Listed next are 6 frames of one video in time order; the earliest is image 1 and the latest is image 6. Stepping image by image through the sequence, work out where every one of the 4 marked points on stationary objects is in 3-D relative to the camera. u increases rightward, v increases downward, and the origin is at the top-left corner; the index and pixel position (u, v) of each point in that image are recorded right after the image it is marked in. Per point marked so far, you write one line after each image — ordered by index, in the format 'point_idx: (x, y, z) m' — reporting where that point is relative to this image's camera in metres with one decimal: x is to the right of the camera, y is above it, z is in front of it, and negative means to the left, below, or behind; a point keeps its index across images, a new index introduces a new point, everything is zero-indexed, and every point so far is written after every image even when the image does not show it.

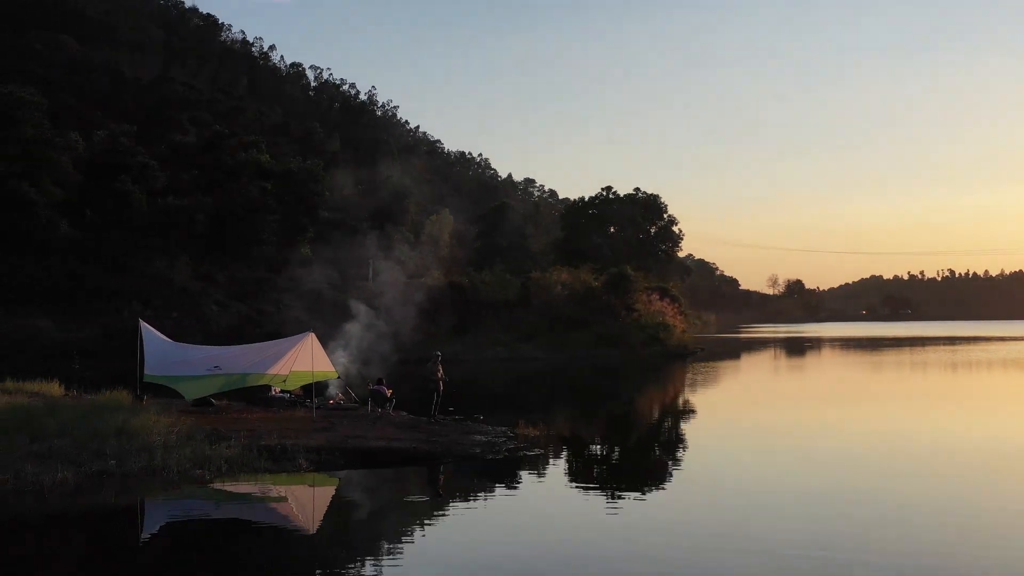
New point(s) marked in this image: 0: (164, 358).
0: (-4.8, -1.0, +16.8) m
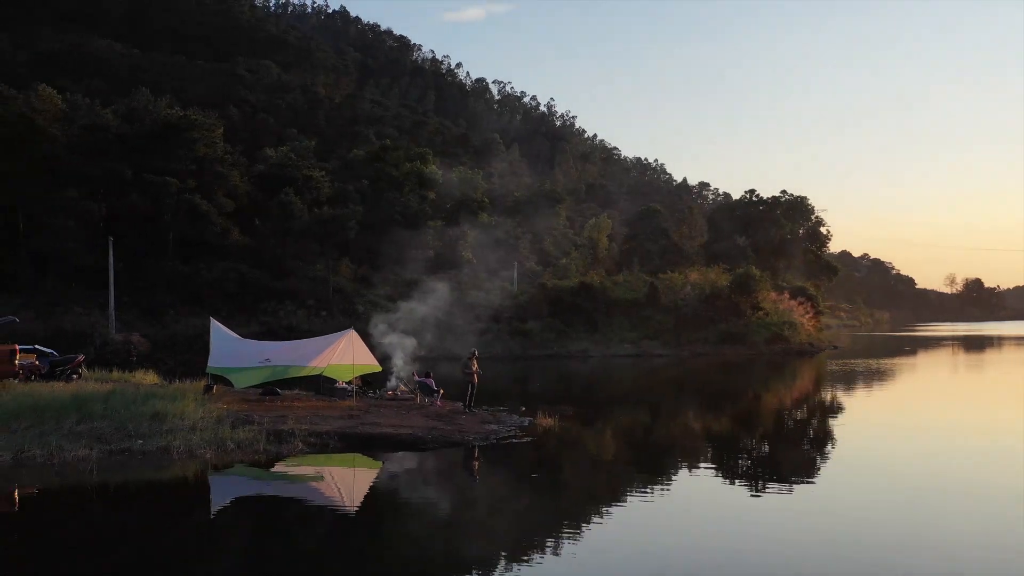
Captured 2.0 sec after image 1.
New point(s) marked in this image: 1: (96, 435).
0: (-4.7, -1.1, +20.1) m
1: (-5.7, -2.0, +16.4) m
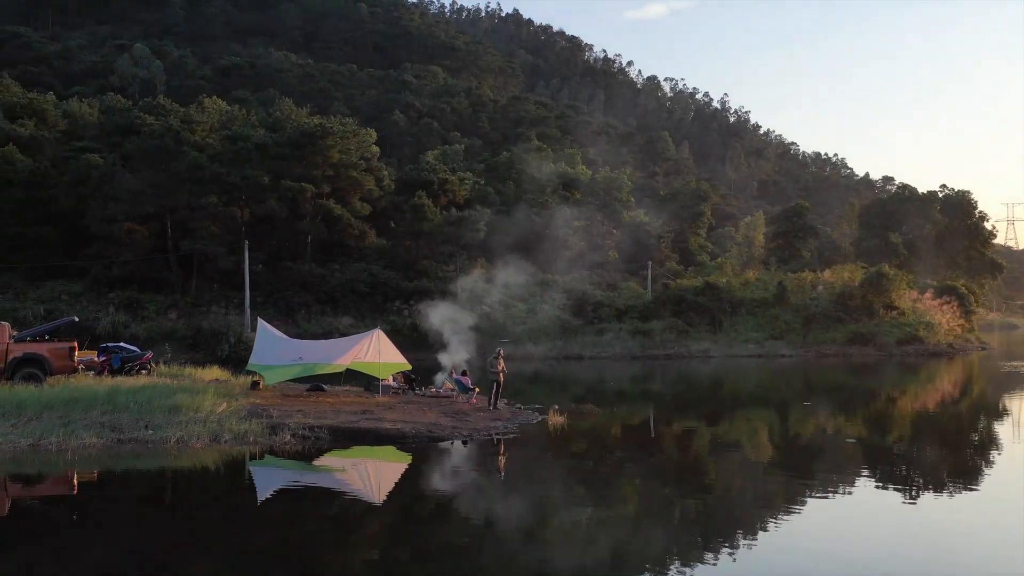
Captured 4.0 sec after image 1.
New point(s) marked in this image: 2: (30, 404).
0: (-4.4, -1.1, +21.3) m
1: (-5.9, -2.0, +17.9) m
2: (-7.3, -1.7, +18.2) m
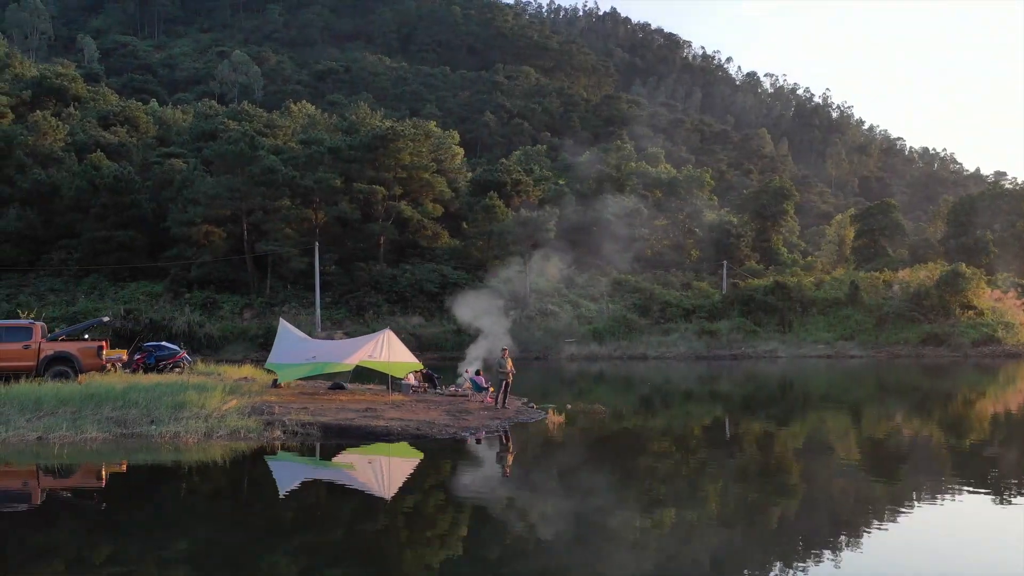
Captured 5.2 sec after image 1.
0: (-4.2, -1.2, +22.0) m
1: (-6.1, -2.0, +18.7) m
2: (-7.4, -1.8, +19.1) m
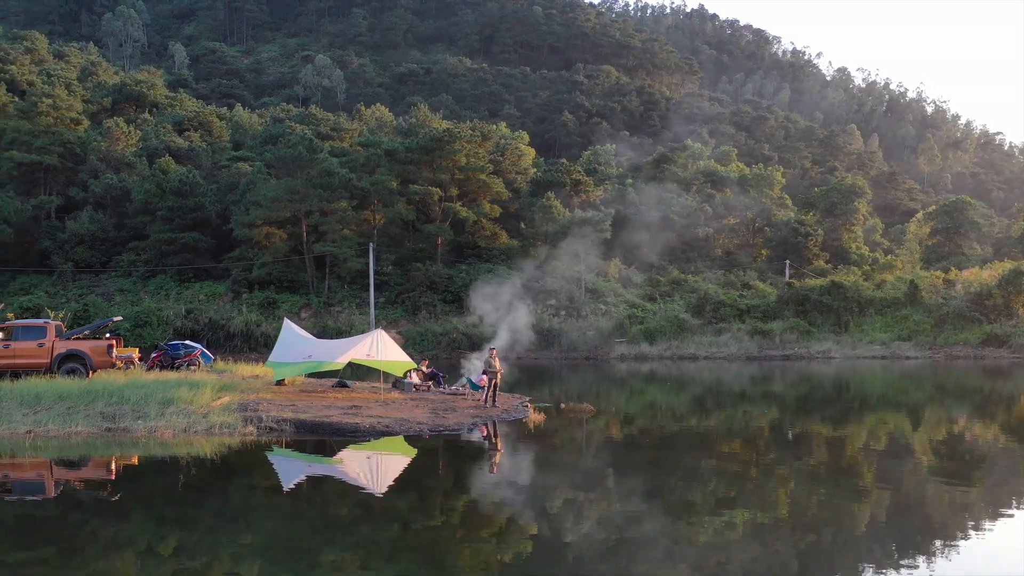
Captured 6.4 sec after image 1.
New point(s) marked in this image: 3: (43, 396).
0: (-4.3, -1.2, +22.6) m
1: (-6.5, -2.0, +19.6) m
2: (-7.8, -1.8, +20.1) m
3: (-7.7, -1.8, +19.9) m
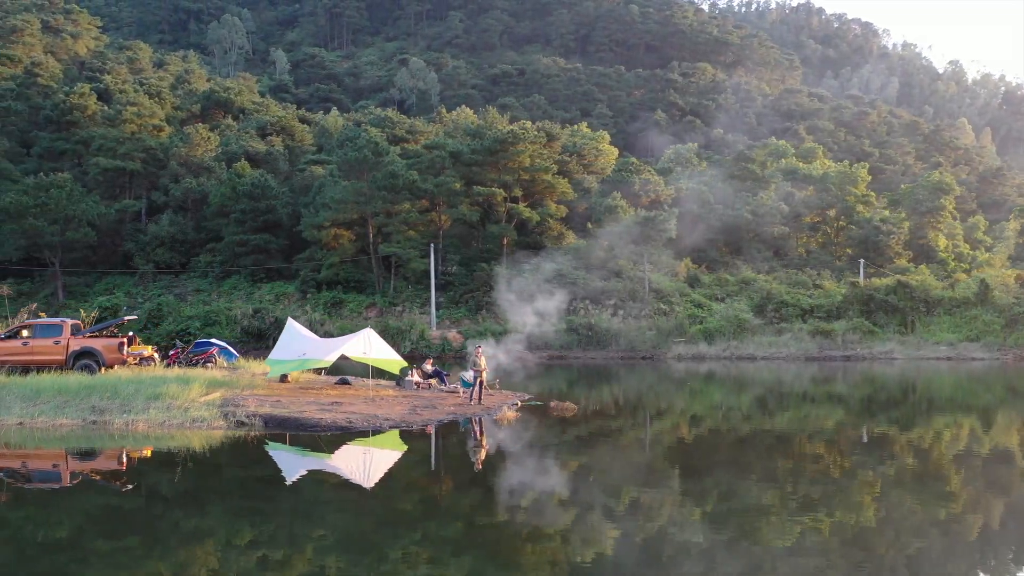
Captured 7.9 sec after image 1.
0: (-4.4, -1.2, +23.3) m
1: (-7.0, -2.0, +20.5) m
2: (-8.2, -1.8, +21.2) m
3: (-8.2, -1.8, +21.0) m
